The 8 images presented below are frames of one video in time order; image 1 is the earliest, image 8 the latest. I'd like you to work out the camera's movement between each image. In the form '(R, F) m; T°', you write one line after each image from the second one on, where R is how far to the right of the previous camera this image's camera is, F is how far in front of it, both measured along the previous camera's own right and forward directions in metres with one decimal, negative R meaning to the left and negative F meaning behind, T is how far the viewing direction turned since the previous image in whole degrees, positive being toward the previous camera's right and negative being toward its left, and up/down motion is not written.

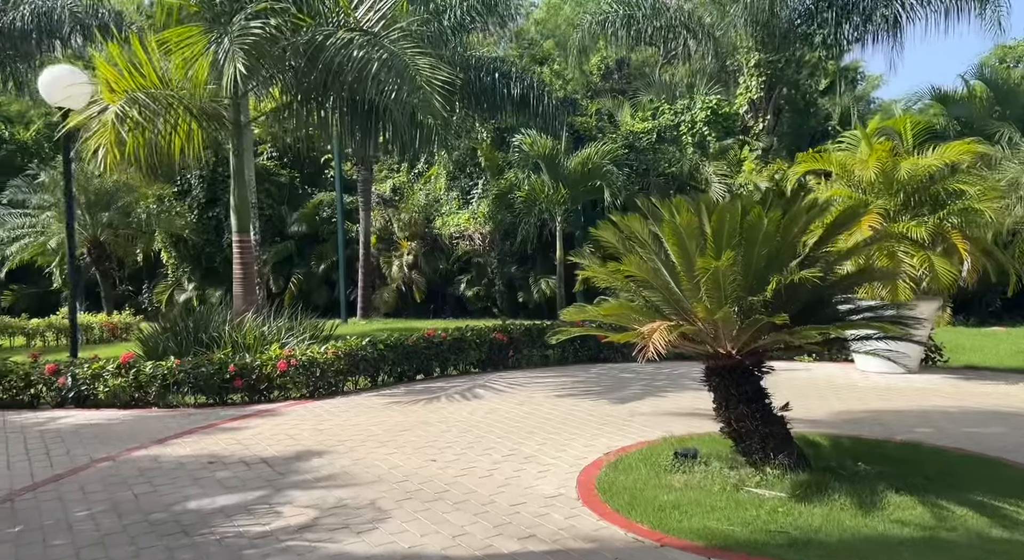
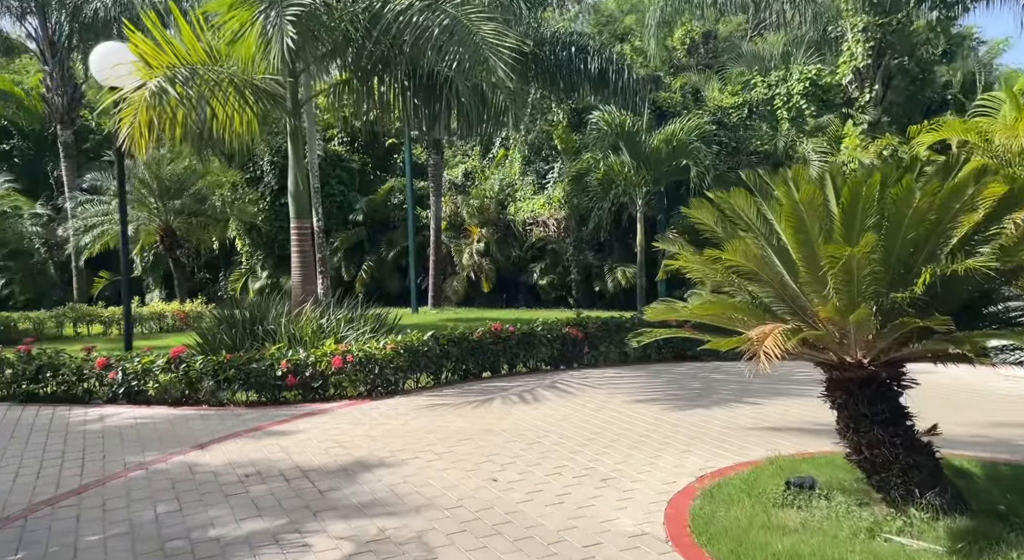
(0.0, +0.8) m; -6°
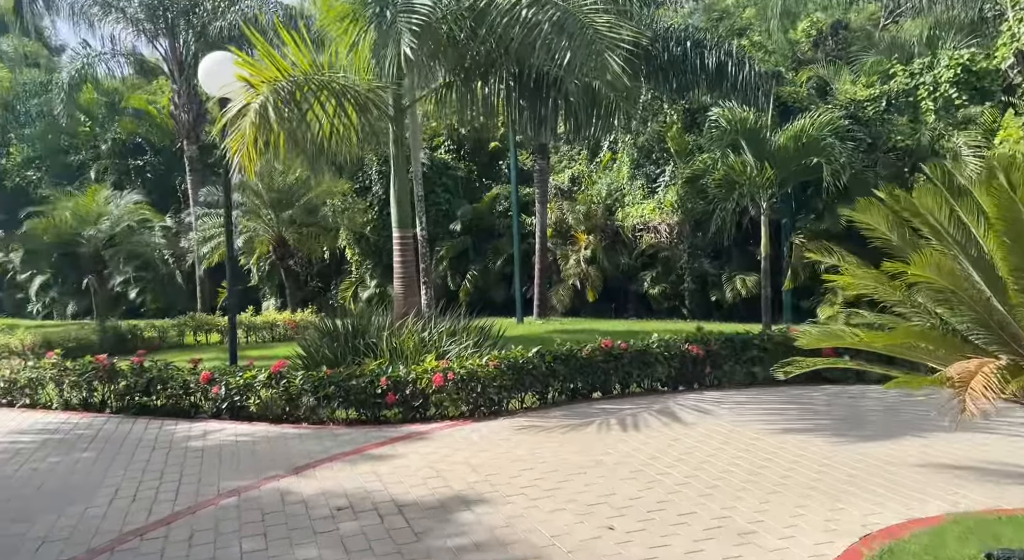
(-0.1, +0.6) m; -8°
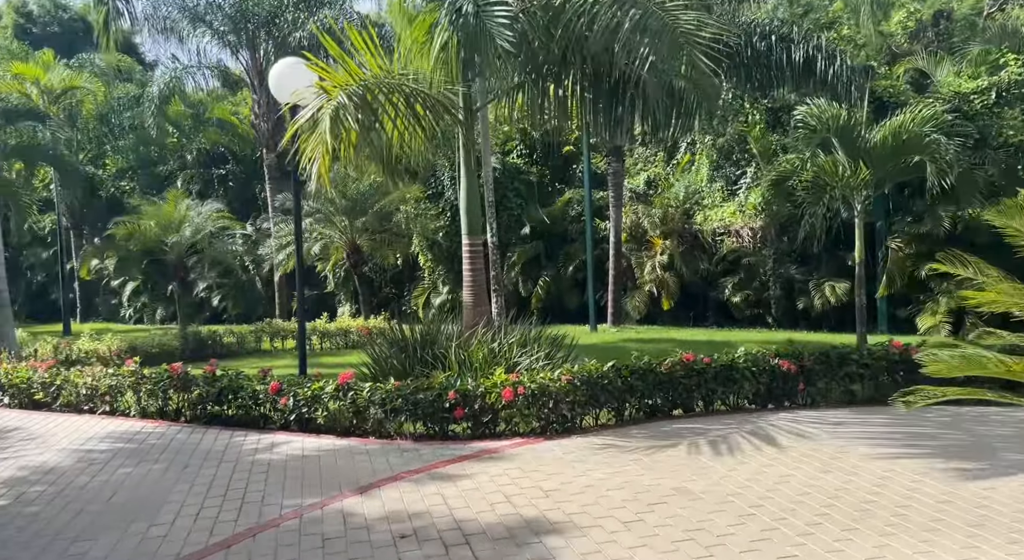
(0.0, +0.3) m; -5°
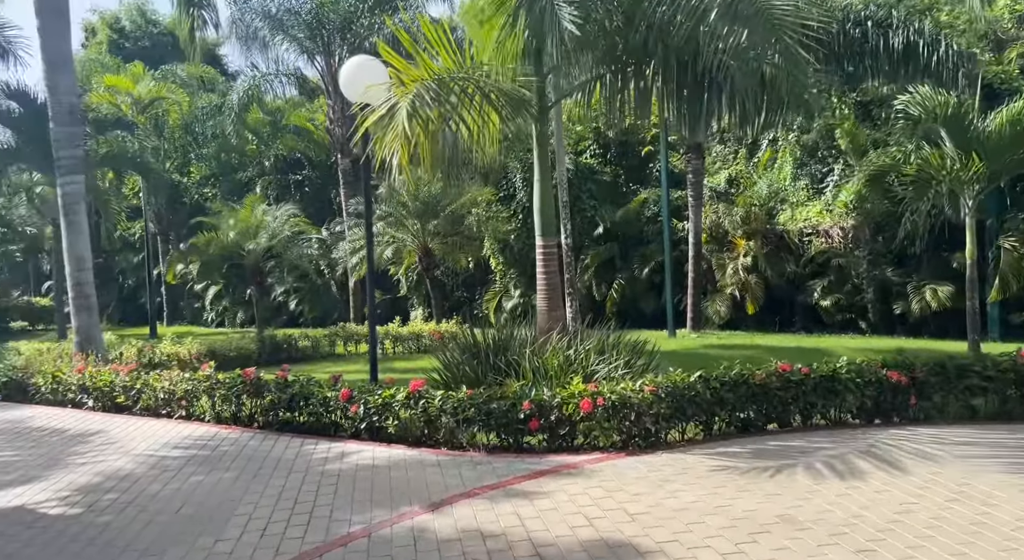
(-0.1, +0.4) m; -5°
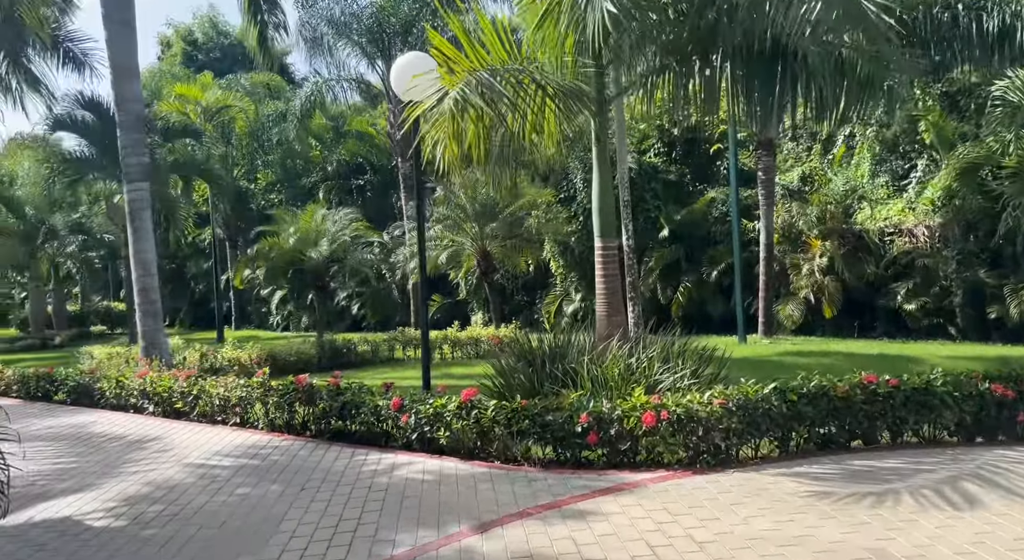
(+0.1, +0.4) m; -5°
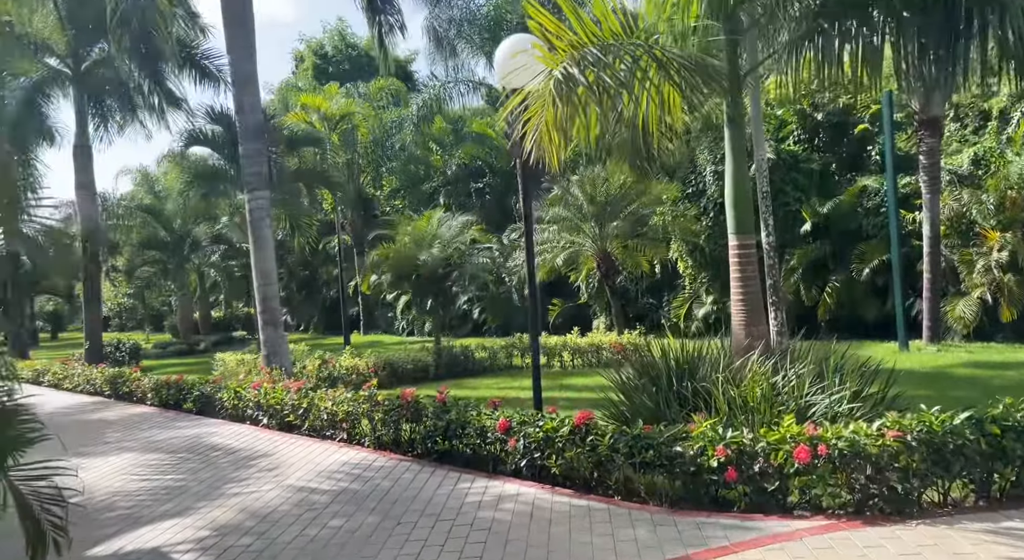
(+0.1, +0.8) m; -9°
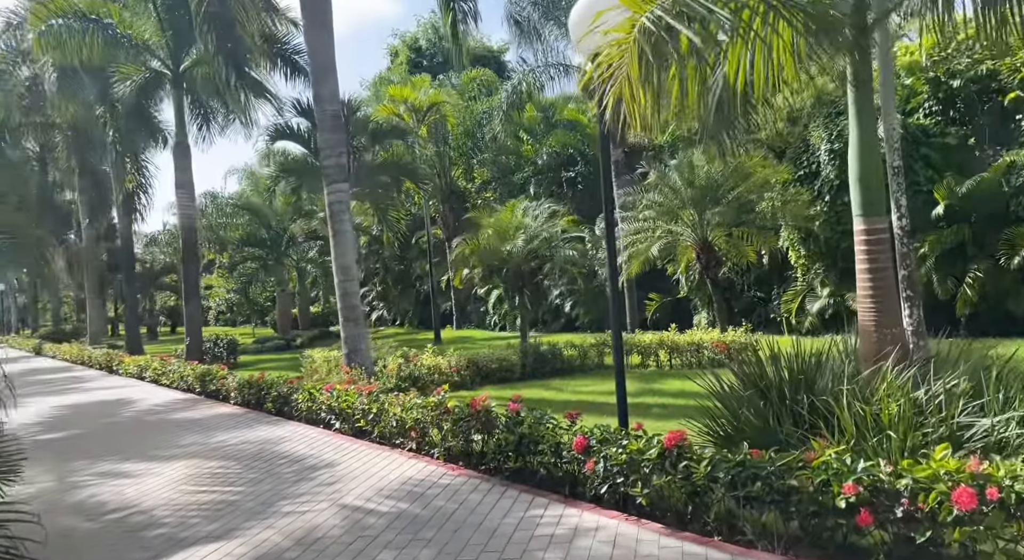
(+0.2, +0.9) m; -8°
